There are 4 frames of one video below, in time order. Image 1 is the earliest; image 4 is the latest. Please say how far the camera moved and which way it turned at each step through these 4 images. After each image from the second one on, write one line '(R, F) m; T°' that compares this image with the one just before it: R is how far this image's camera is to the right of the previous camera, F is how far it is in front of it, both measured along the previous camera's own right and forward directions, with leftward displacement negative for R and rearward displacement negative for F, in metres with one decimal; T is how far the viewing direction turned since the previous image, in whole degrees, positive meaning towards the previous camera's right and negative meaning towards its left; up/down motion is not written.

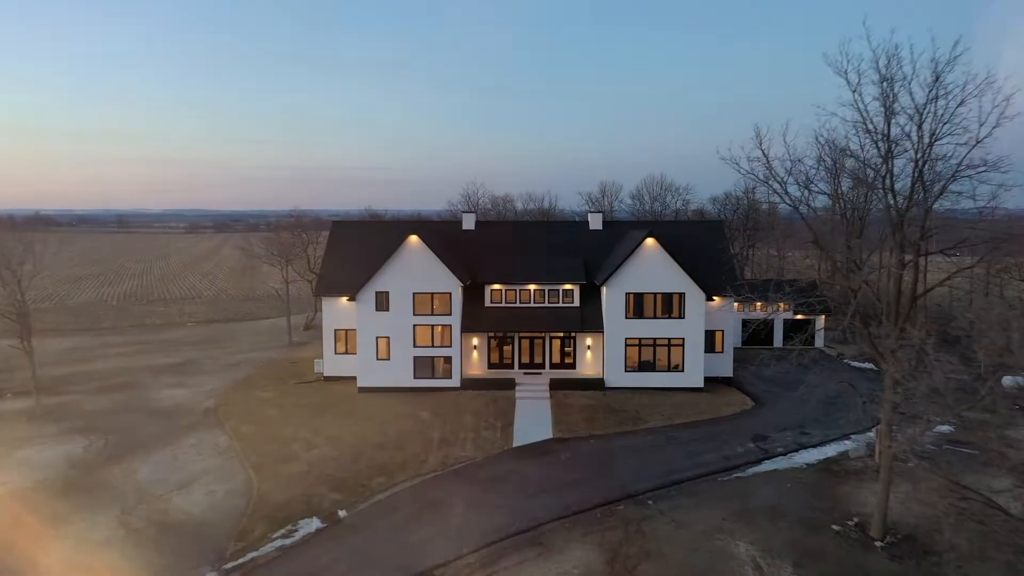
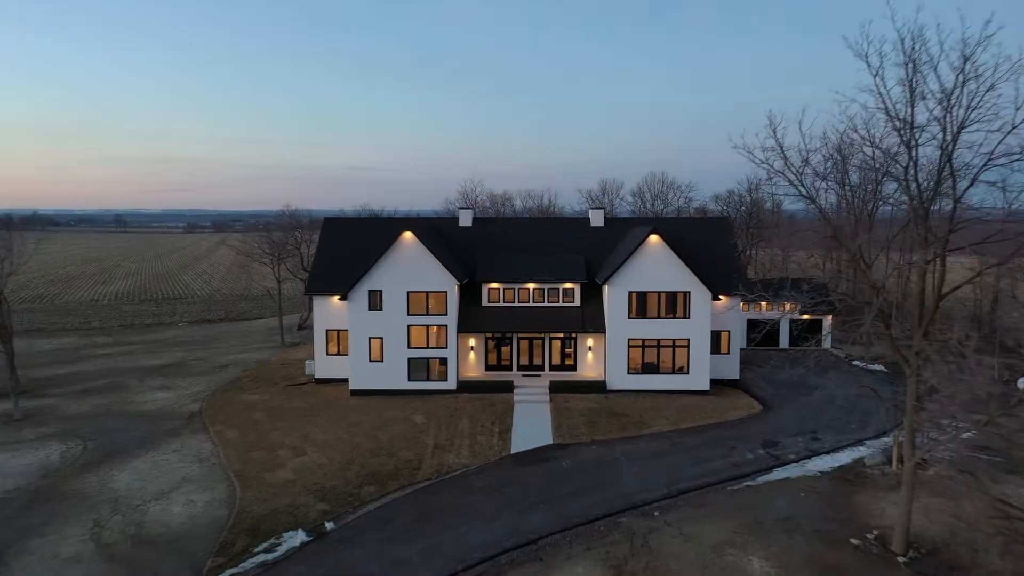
(0.0, +1.1) m; 0°
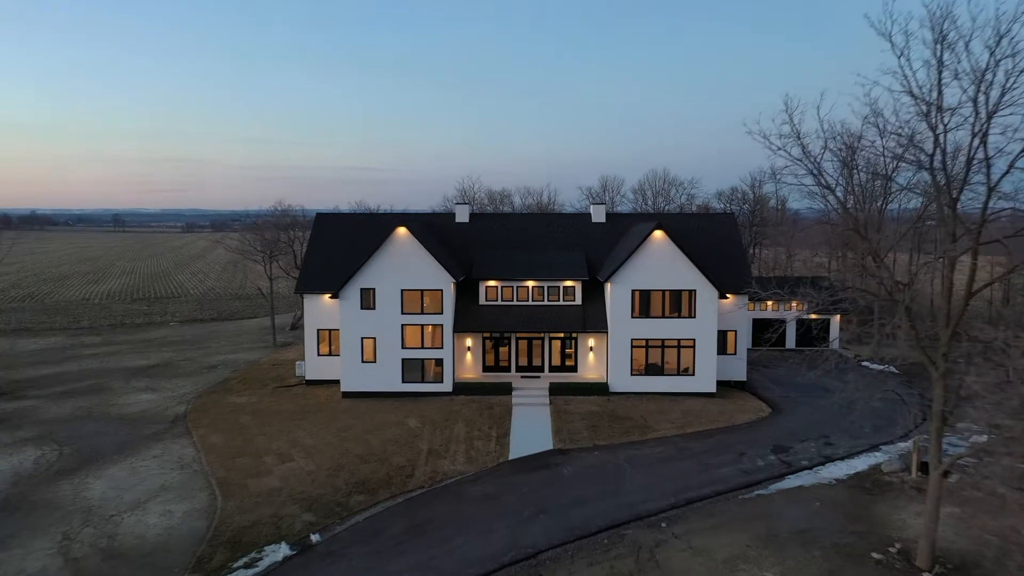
(0.0, +1.1) m; 0°
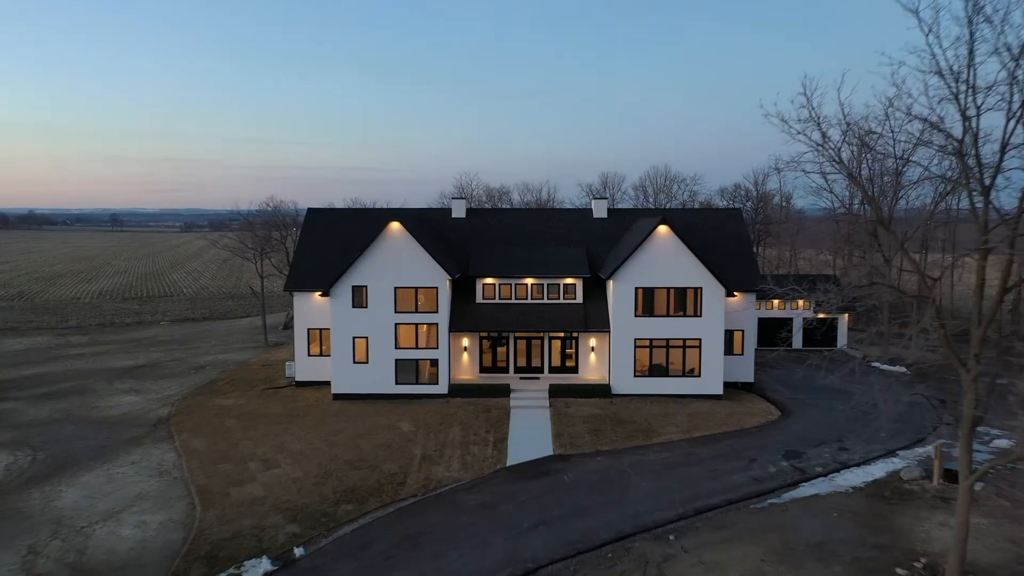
(0.0, +1.1) m; 0°
